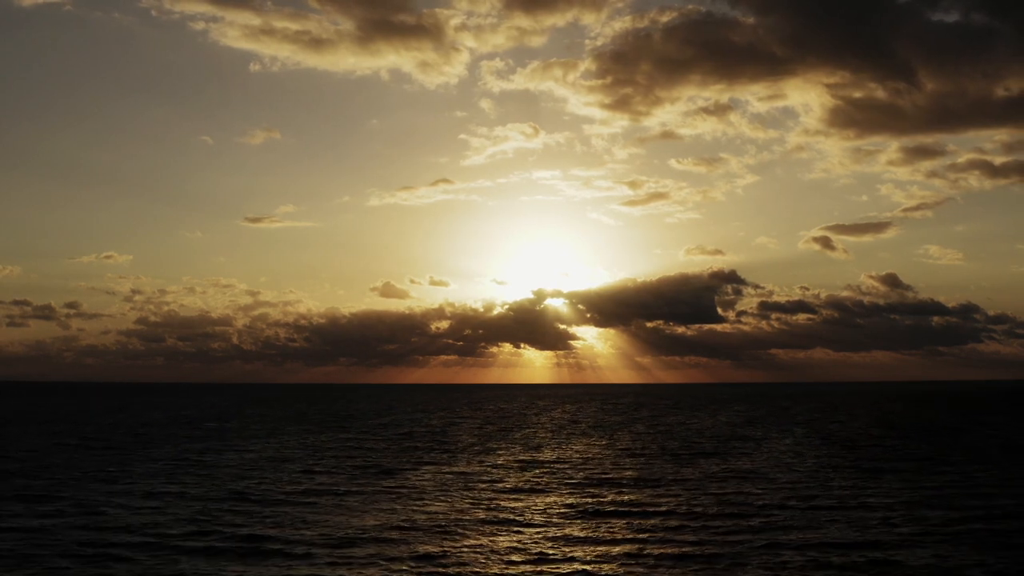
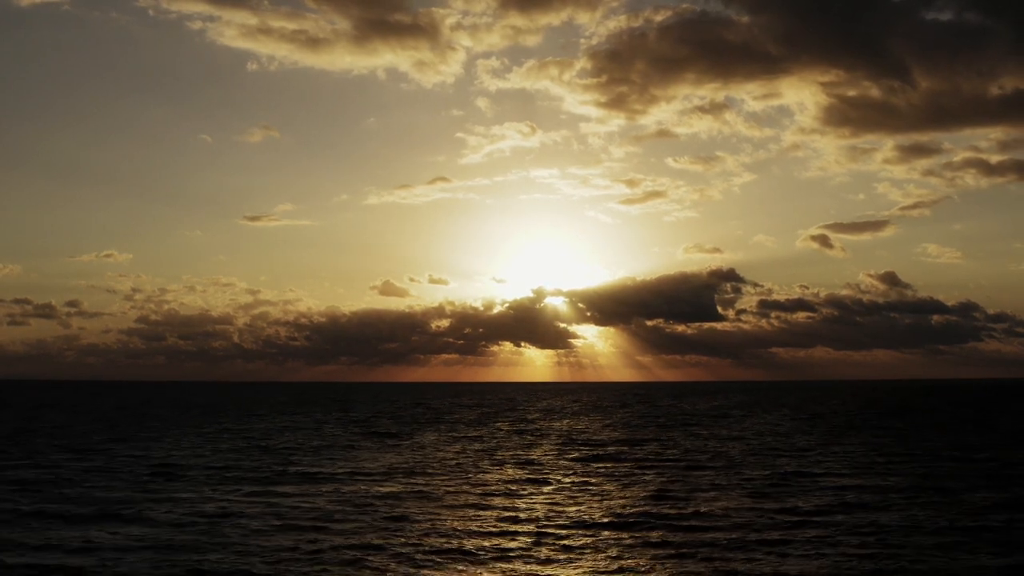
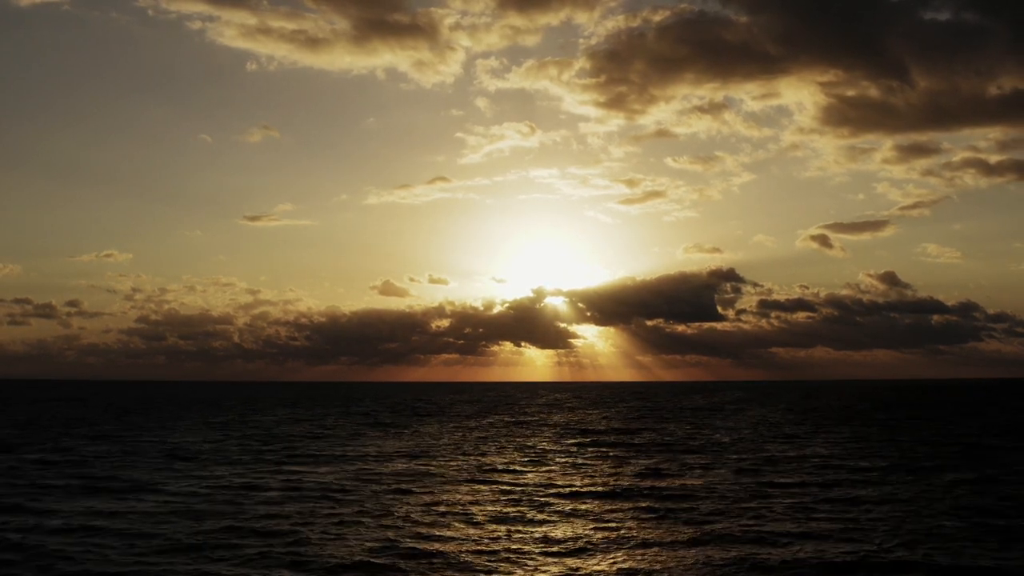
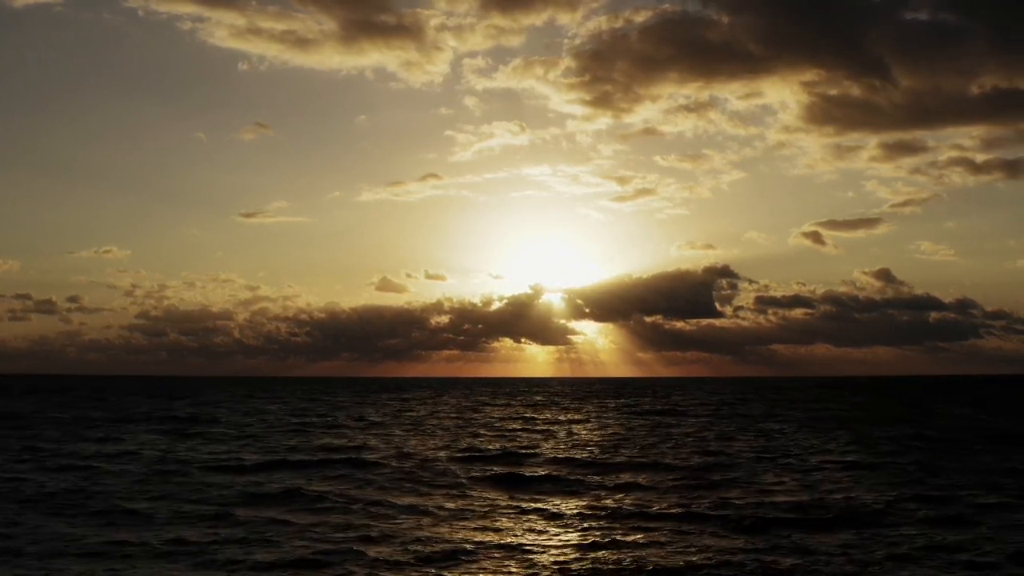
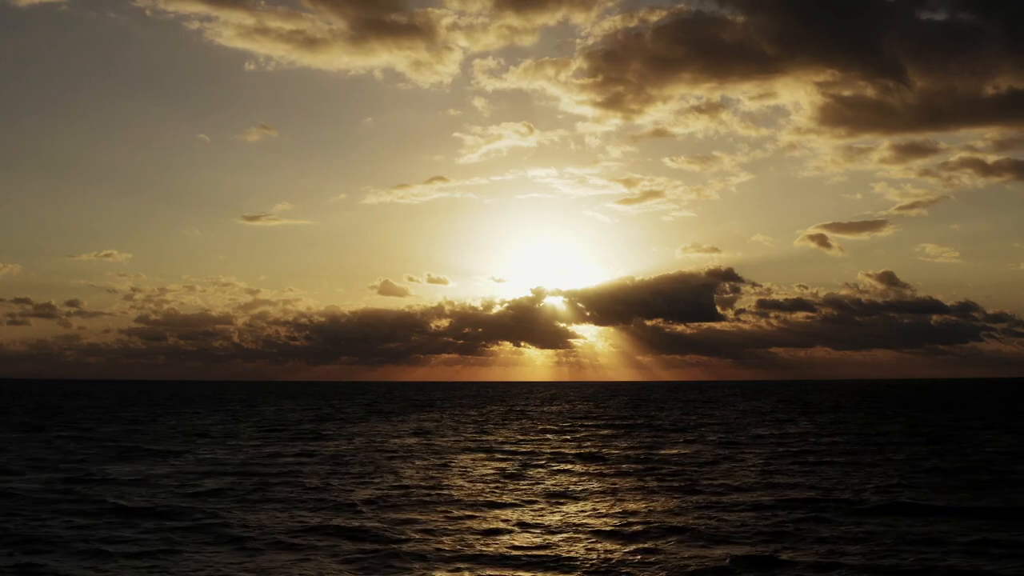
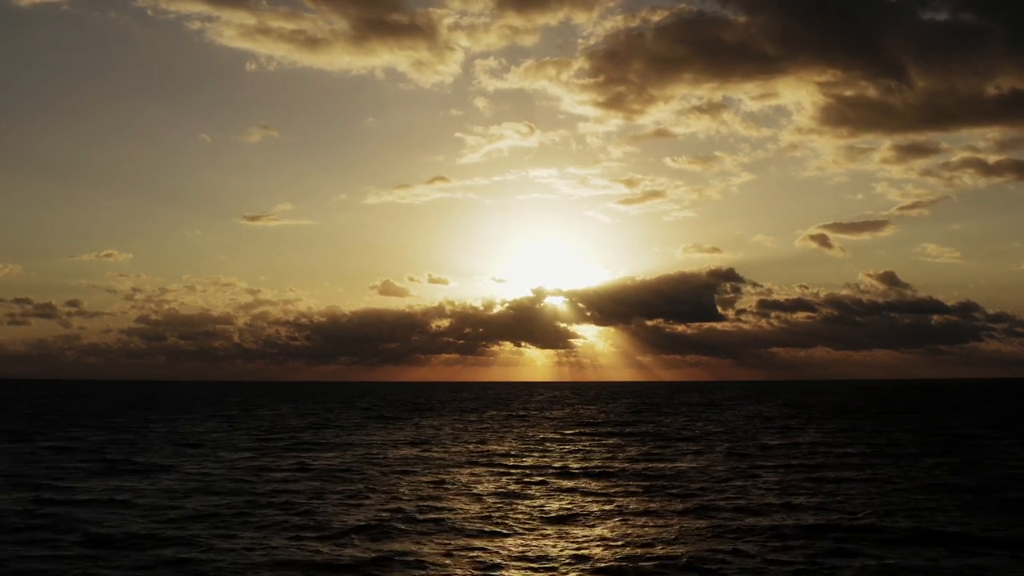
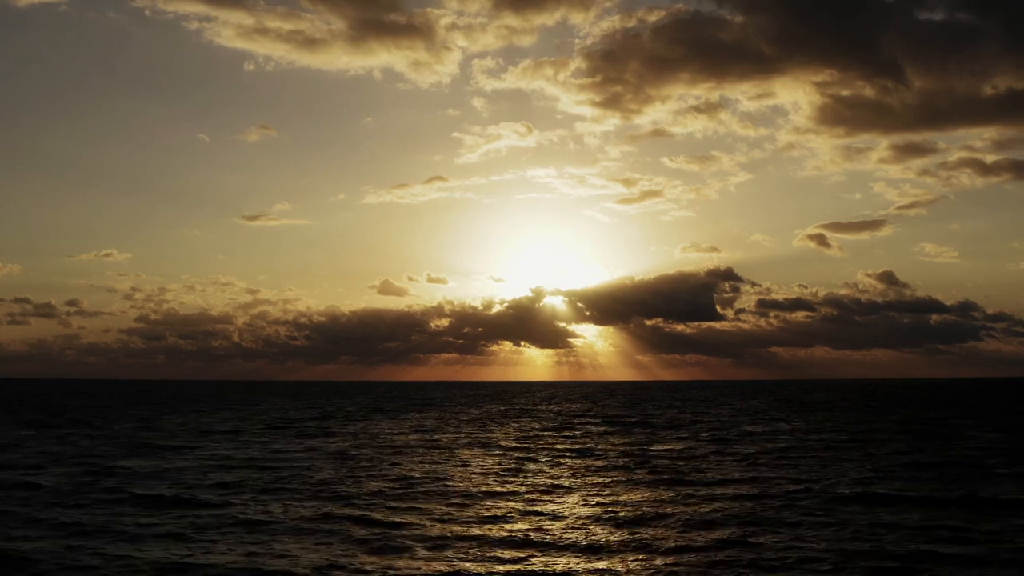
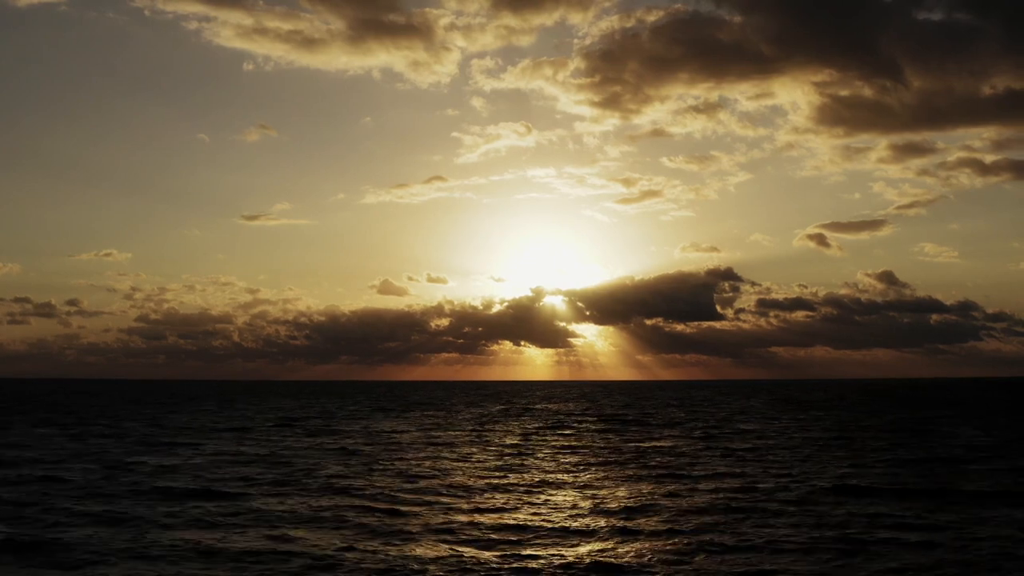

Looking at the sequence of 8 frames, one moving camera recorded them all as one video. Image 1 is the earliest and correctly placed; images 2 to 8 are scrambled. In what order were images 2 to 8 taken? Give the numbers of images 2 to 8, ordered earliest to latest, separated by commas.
2, 3, 6, 5, 7, 8, 4
